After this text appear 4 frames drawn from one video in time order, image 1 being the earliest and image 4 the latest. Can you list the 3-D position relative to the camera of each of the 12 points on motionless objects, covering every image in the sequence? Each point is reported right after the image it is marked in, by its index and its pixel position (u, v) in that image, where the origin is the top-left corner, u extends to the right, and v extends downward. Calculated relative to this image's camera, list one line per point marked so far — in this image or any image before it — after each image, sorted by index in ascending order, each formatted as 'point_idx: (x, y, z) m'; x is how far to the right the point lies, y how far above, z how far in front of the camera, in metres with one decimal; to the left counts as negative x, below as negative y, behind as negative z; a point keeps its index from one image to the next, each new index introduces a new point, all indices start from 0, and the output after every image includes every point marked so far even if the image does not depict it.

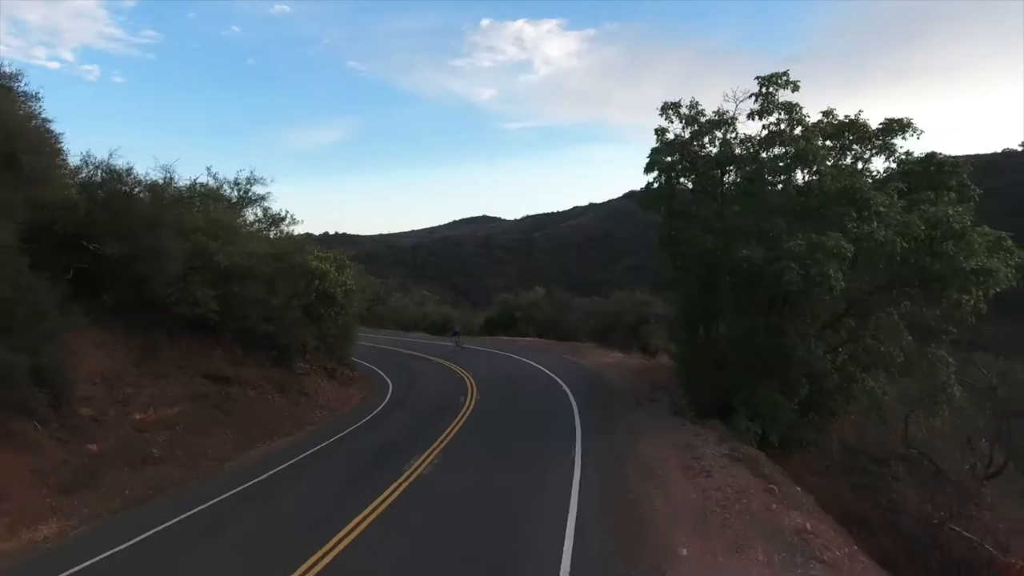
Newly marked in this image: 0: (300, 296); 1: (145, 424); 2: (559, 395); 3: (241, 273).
0: (-6.0, -0.2, +14.3) m
1: (-7.1, -2.6, +9.8) m
2: (+1.3, -3.1, +14.4) m
3: (-6.2, +0.3, +11.7) m
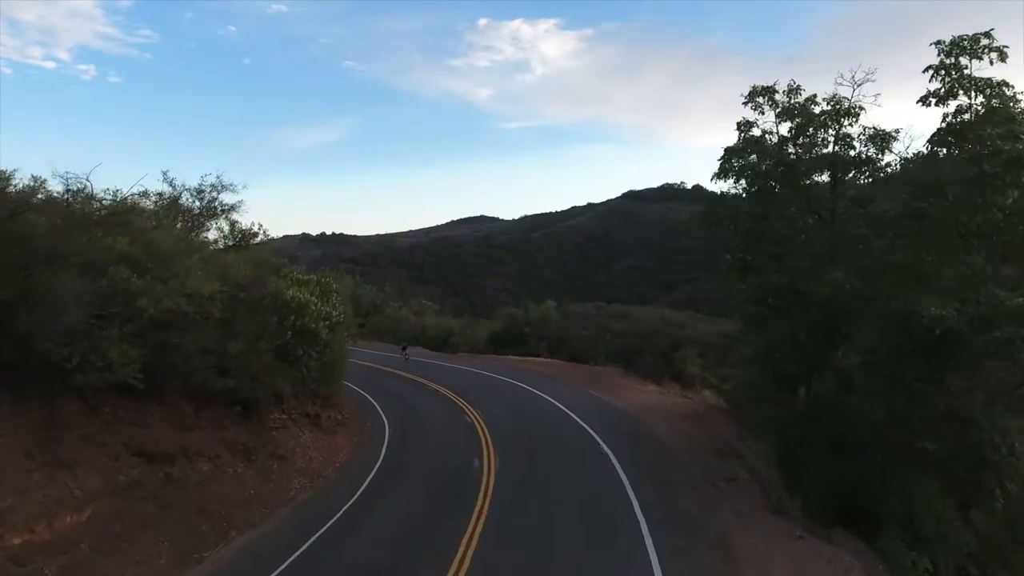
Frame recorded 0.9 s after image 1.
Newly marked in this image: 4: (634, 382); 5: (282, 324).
0: (-5.4, -1.0, +11.3) m
1: (-6.4, -3.5, +6.8) m
2: (+1.9, -3.9, +11.5) m
3: (-5.6, -0.5, +8.7) m
4: (+4.7, -3.6, +19.5) m
5: (-5.2, -0.8, +11.6) m
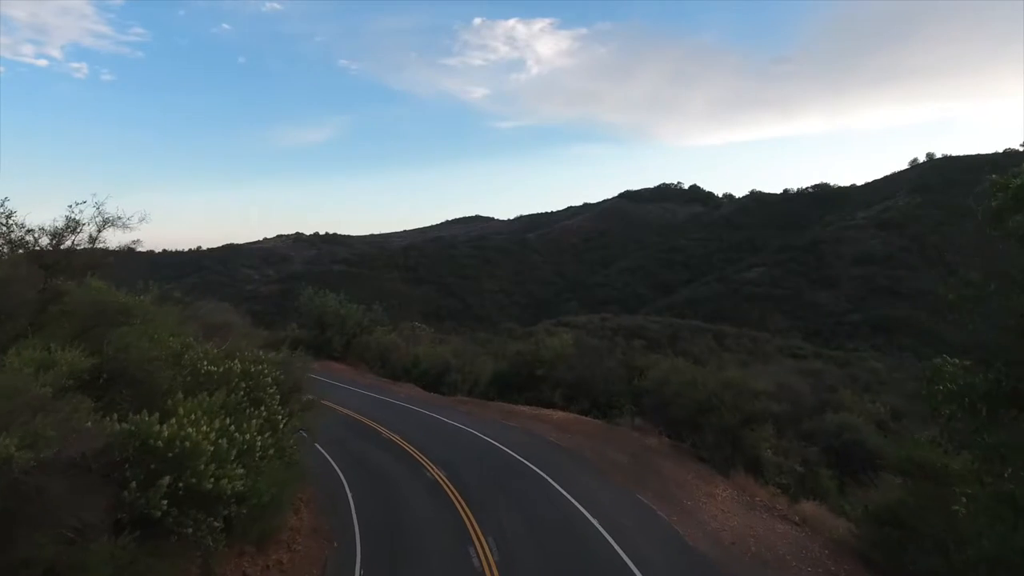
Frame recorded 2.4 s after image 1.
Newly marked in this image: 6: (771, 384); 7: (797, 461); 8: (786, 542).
0: (-4.7, -2.8, +6.2) m
1: (-5.7, -5.2, +1.6) m
2: (+2.6, -5.6, +6.4) m
3: (-4.9, -2.2, +3.5) m
4: (+5.3, -5.3, +14.5) m
5: (-4.6, -2.5, +6.4) m
6: (+9.8, -3.6, +19.2) m
7: (+8.7, -5.2, +15.5) m
8: (+6.0, -5.3, +11.2) m
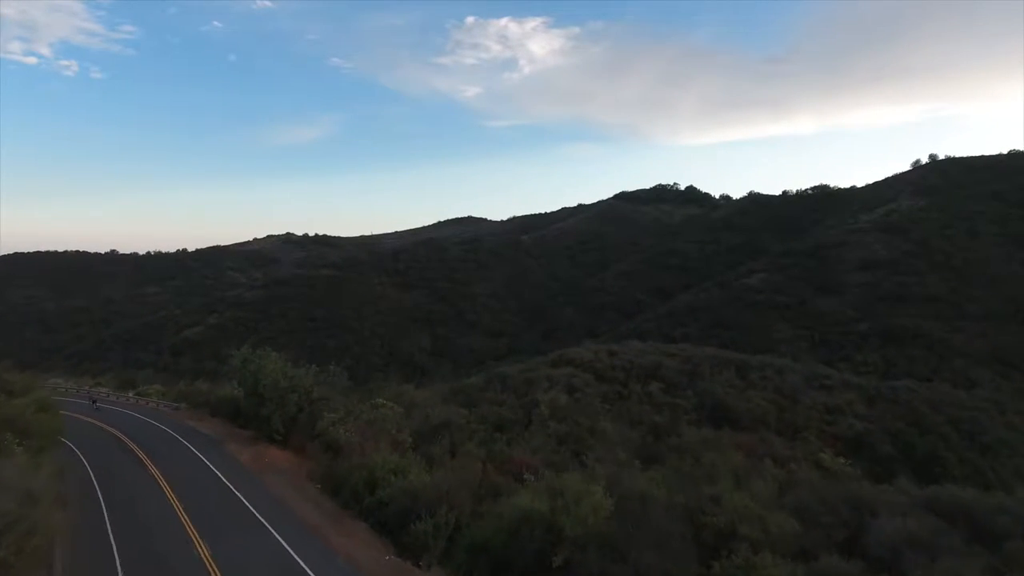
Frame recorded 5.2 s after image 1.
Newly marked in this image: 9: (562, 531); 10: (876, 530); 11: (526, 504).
0: (-4.5, -6.8, -4.2) m
1: (-5.4, -9.2, -8.7) m
2: (+2.8, -9.6, -3.8) m
3: (-4.7, -6.3, -6.8) m
4: (+5.4, -9.3, +4.3) m
5: (-4.4, -6.6, -3.9) m
6: (+9.9, -7.5, +9.0) m
7: (+8.9, -9.2, +5.3) m
8: (+6.2, -9.3, +1.0) m
9: (+1.5, -7.7, +16.8) m
10: (+13.6, -8.7, +18.6) m
11: (+0.6, -7.5, +17.6) m
